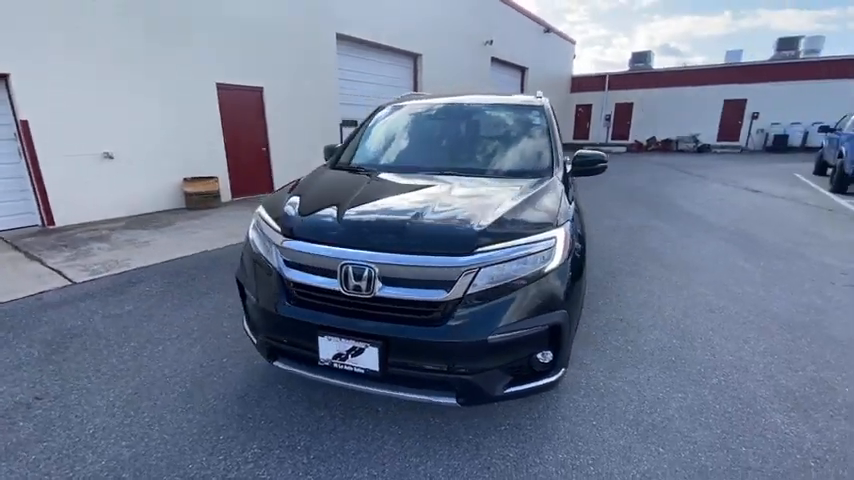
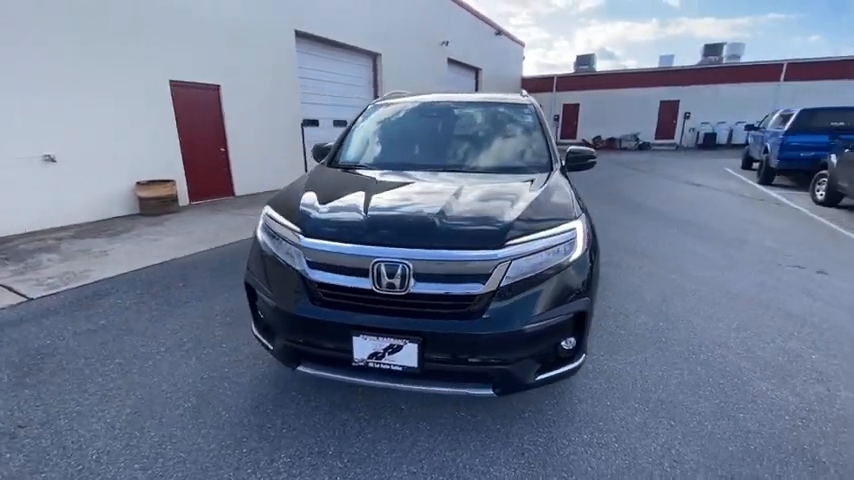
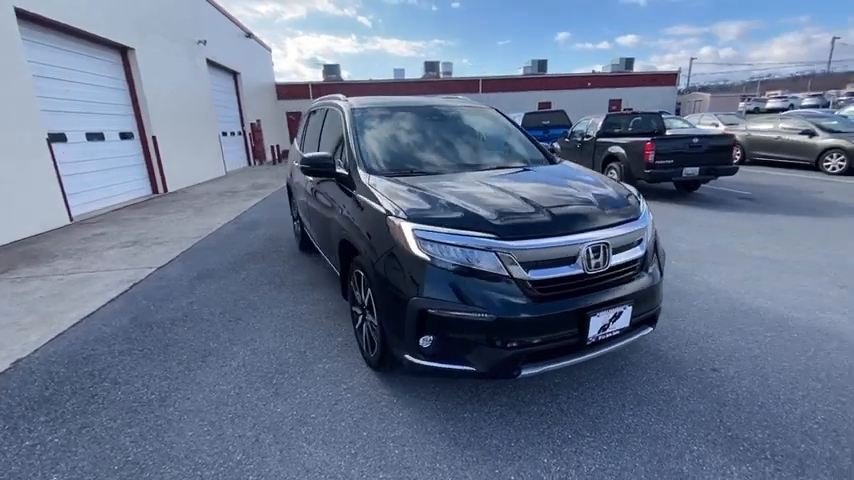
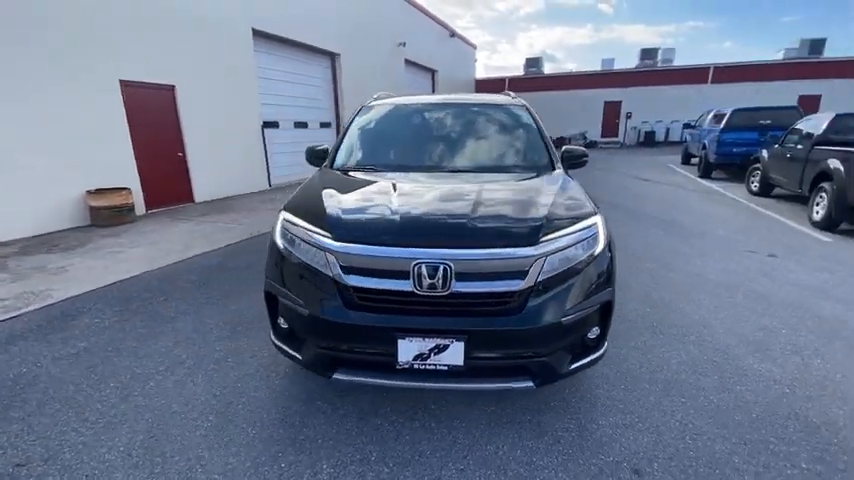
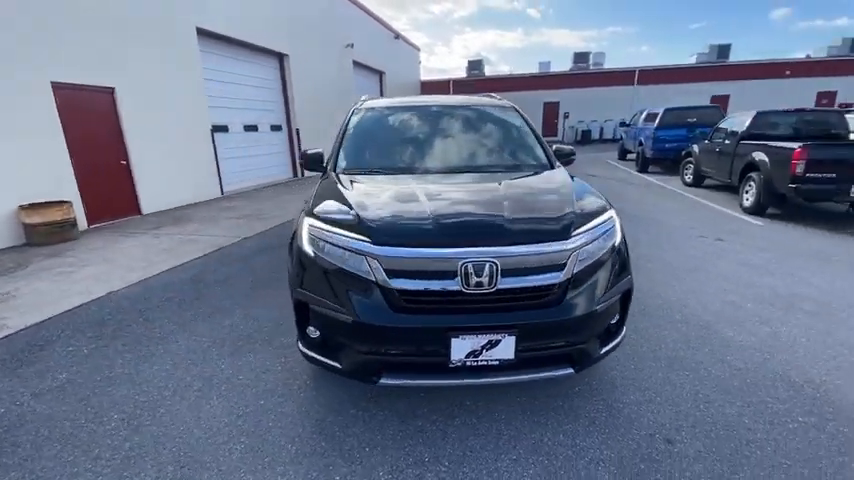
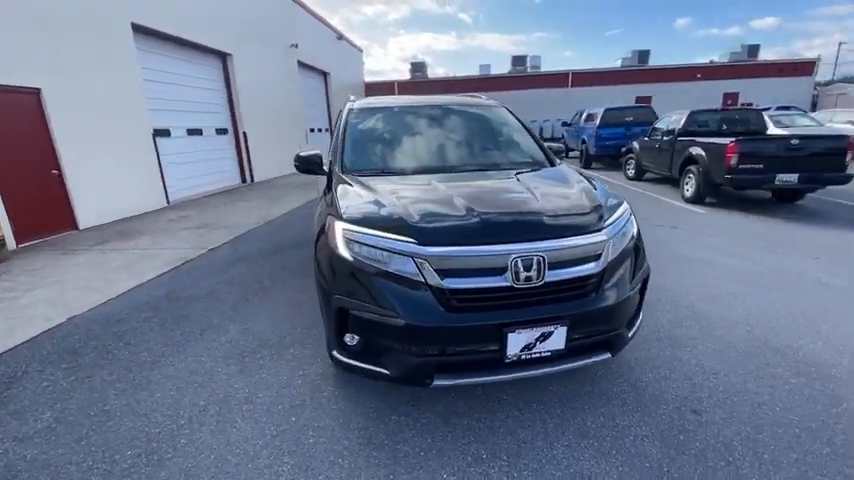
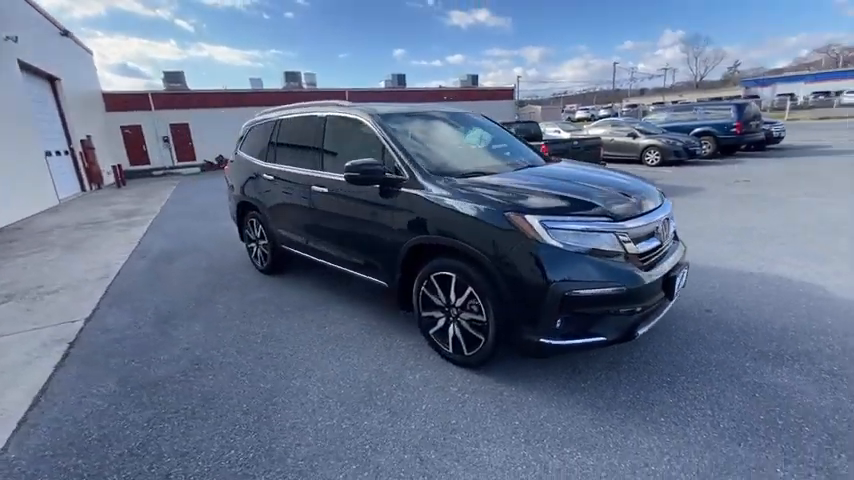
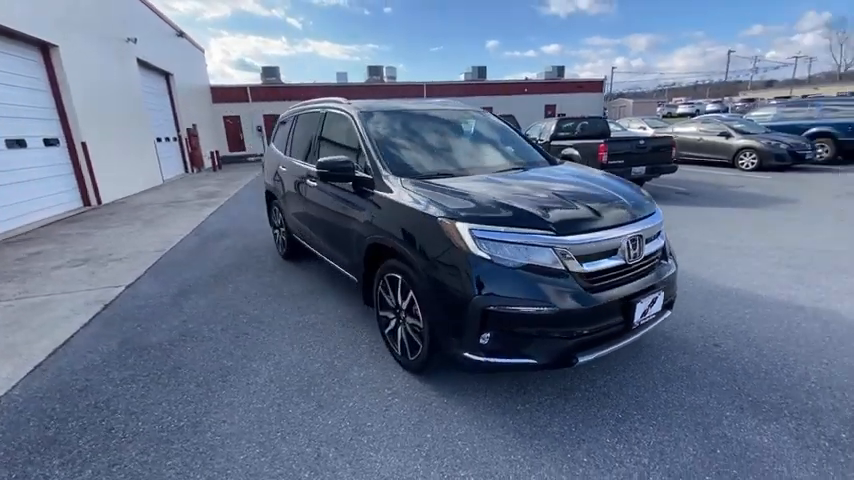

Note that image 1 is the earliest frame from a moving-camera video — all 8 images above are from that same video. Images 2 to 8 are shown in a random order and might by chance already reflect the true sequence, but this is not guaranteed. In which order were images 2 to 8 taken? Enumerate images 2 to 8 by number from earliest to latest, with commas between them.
2, 4, 5, 6, 3, 8, 7
